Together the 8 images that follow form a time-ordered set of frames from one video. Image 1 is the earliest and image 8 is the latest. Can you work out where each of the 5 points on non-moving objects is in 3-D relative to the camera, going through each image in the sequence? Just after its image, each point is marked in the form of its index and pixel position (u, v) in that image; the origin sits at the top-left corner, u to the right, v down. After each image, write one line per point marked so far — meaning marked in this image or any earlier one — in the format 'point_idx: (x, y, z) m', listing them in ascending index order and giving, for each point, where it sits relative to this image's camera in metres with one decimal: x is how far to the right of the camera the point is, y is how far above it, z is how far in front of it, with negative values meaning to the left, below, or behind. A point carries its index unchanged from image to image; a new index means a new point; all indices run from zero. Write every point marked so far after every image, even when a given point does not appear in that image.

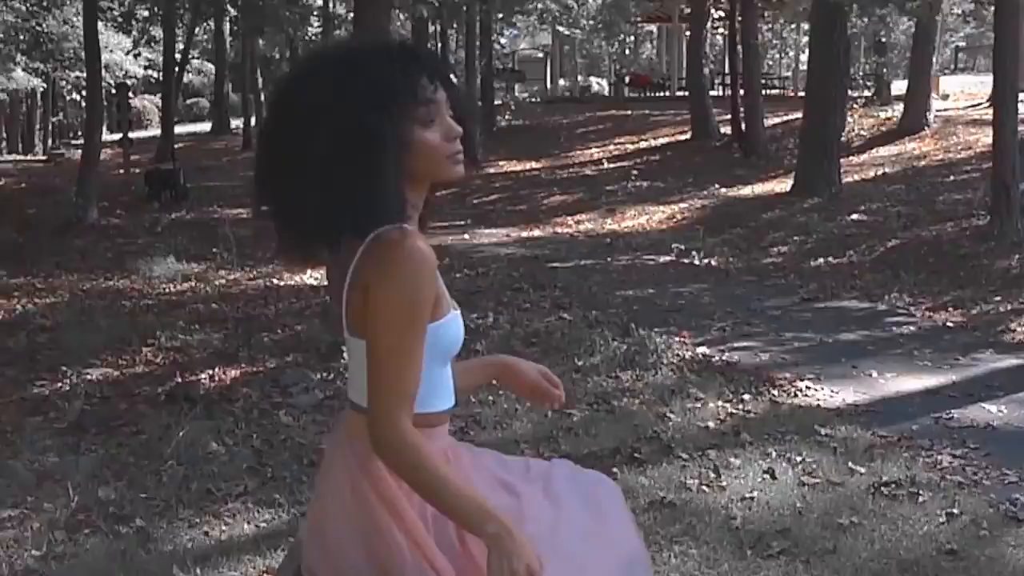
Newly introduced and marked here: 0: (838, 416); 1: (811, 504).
0: (+1.1, -0.4, +6.9) m
1: (+0.9, -0.6, +6.3) m
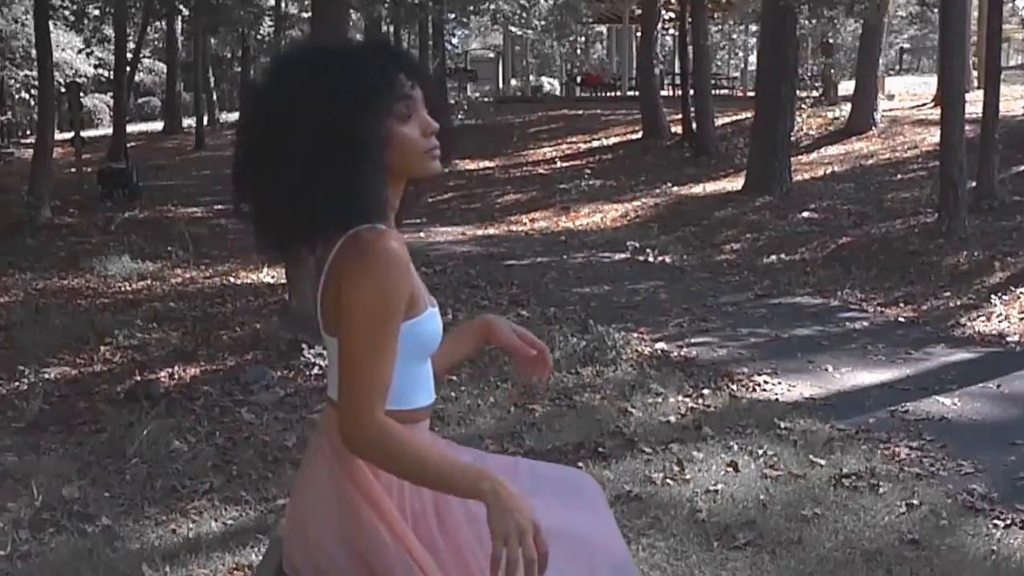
0: (+0.9, -0.4, +7.0) m
1: (+0.8, -0.6, +6.4) m
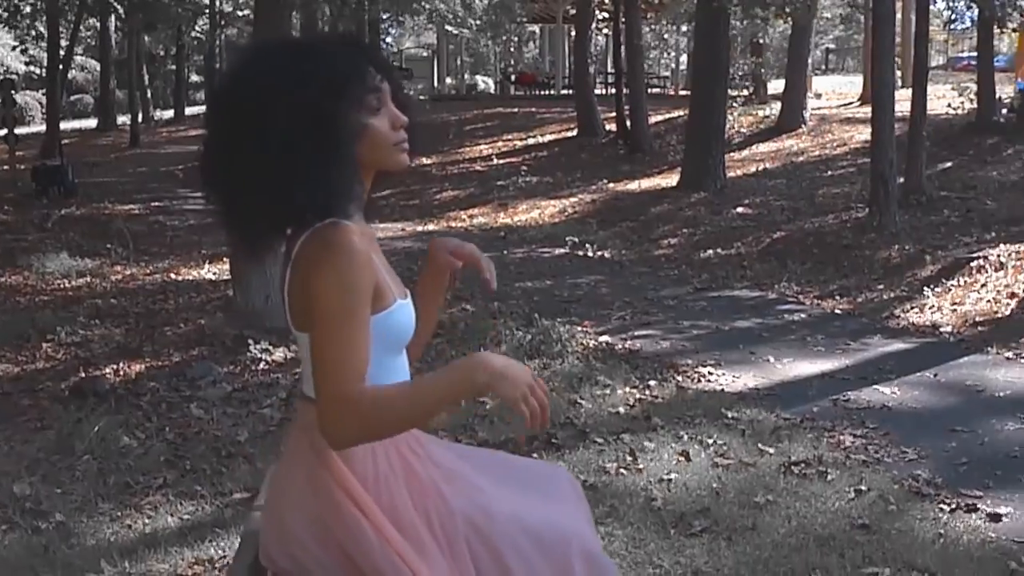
0: (+0.8, -0.4, +7.3) m
1: (+0.7, -0.6, +6.7) m
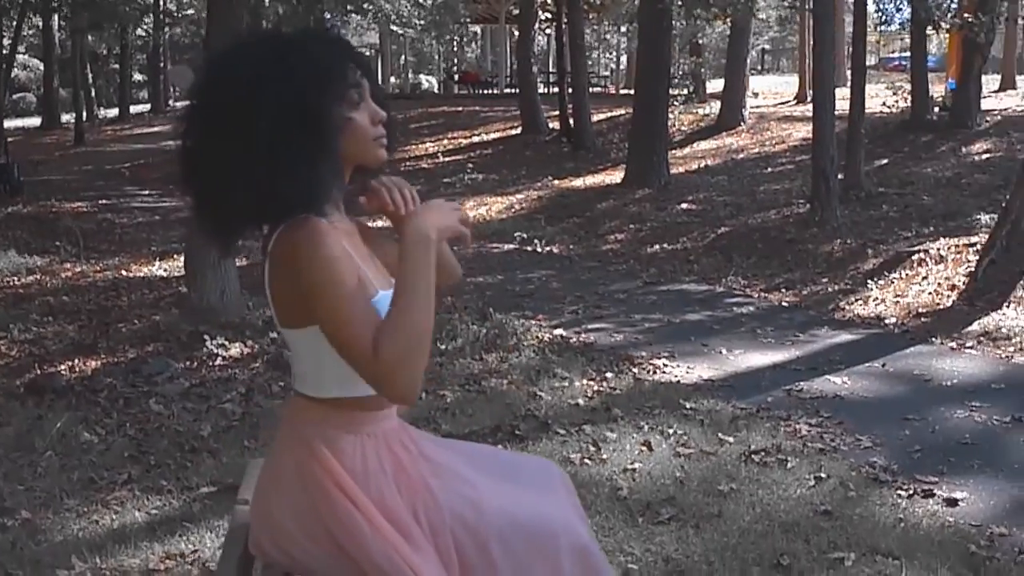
0: (+0.7, -0.4, +7.5) m
1: (+0.6, -0.6, +6.9) m
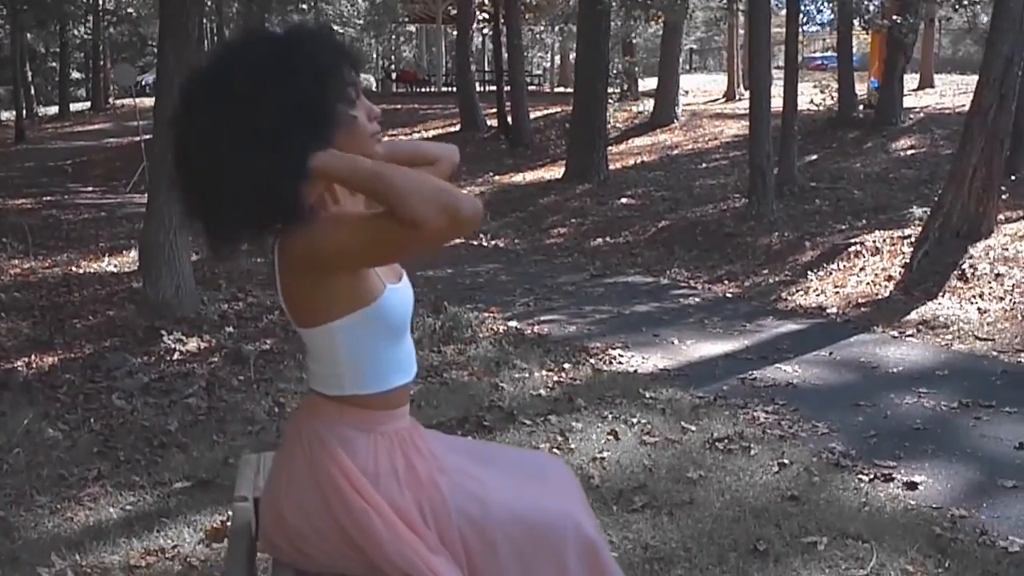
0: (+0.5, -0.3, +7.9) m
1: (+0.5, -0.6, +7.3) m
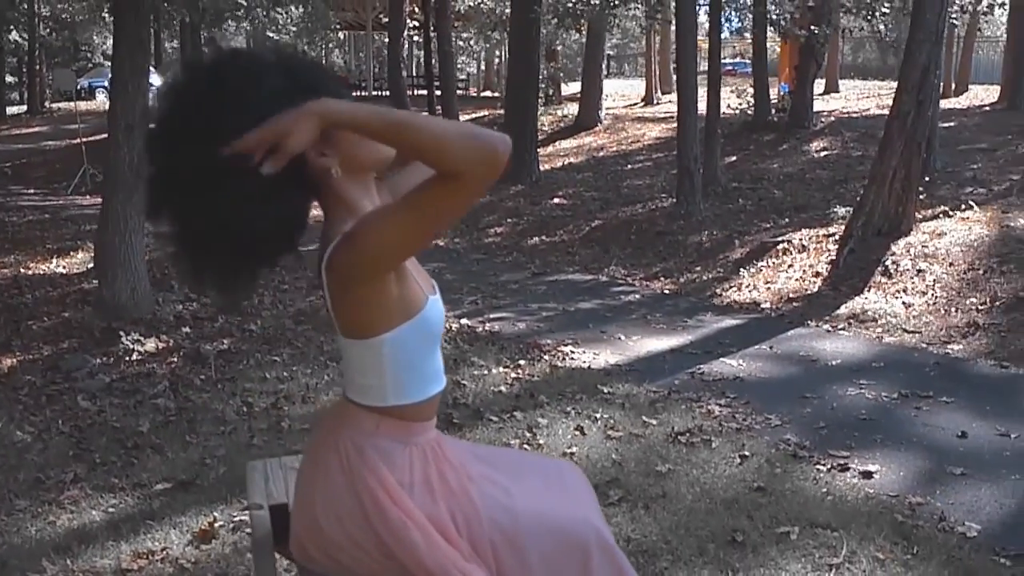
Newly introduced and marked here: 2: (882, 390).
0: (+0.4, -0.3, +8.4) m
1: (+0.4, -0.6, +7.8) m
2: (+1.4, -0.4, +8.2) m
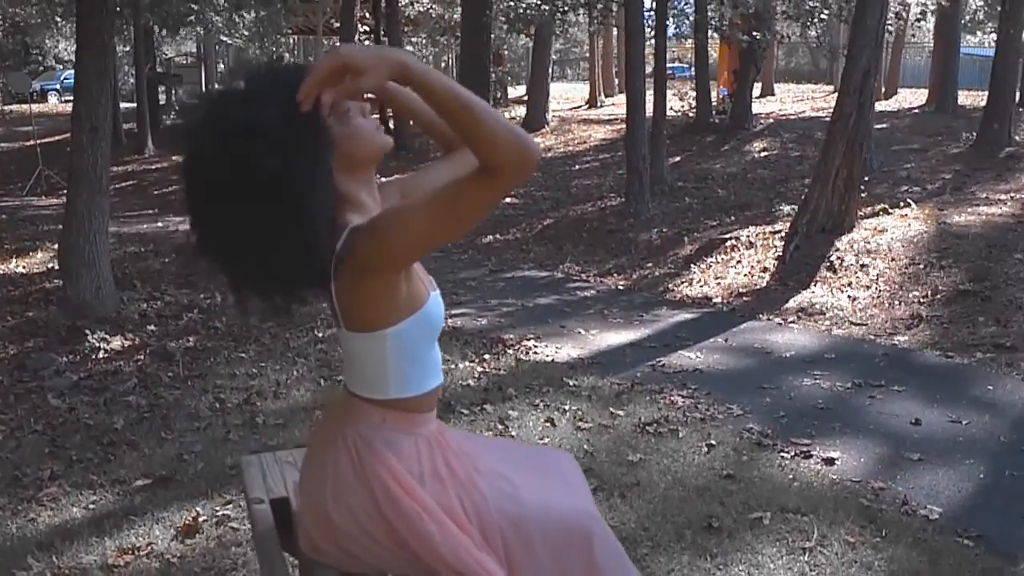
0: (+0.2, -0.3, +8.7) m
1: (+0.3, -0.6, +8.1) m
2: (+1.3, -0.4, +8.6) m
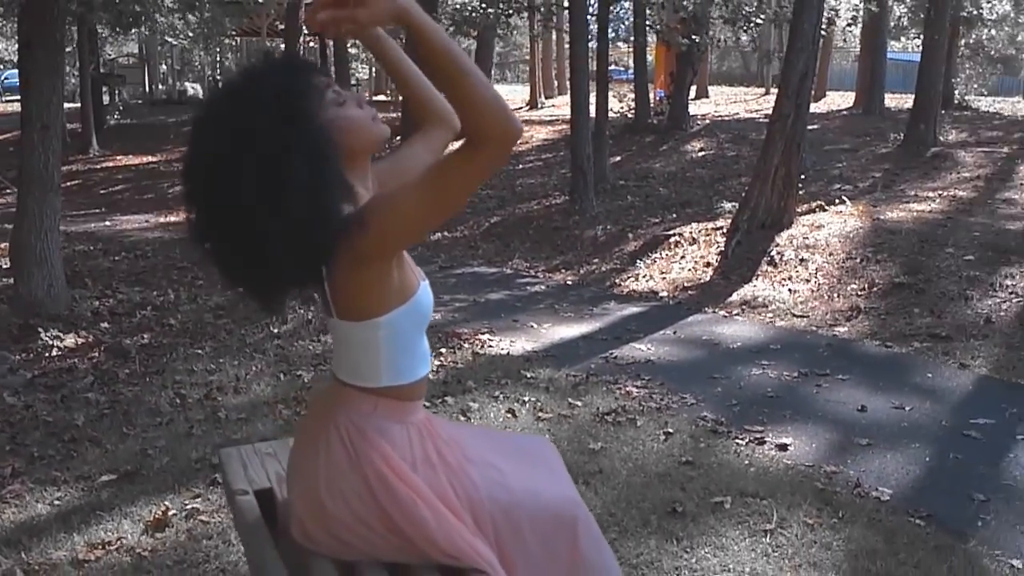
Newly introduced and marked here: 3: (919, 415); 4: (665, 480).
0: (0.0, -0.3, +8.9) m
1: (+0.2, -0.6, +8.3) m
2: (+1.1, -0.3, +8.9) m
3: (+1.6, -0.5, +8.6) m
4: (+0.6, -0.7, +8.0) m
